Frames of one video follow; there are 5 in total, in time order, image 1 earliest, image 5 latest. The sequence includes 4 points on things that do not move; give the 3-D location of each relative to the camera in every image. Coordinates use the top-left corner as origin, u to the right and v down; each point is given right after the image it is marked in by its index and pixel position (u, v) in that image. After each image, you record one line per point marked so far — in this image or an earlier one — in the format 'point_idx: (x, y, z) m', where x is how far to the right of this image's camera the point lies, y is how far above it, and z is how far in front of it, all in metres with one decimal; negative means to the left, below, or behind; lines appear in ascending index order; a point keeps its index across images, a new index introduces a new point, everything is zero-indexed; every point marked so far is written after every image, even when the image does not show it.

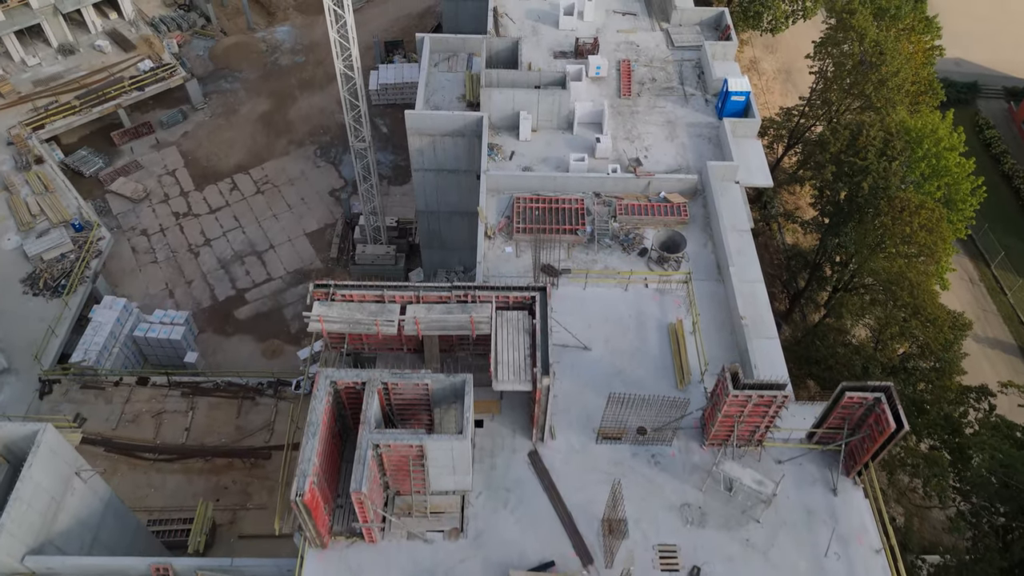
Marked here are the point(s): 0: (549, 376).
0: (+2.3, -5.7, +19.3) m
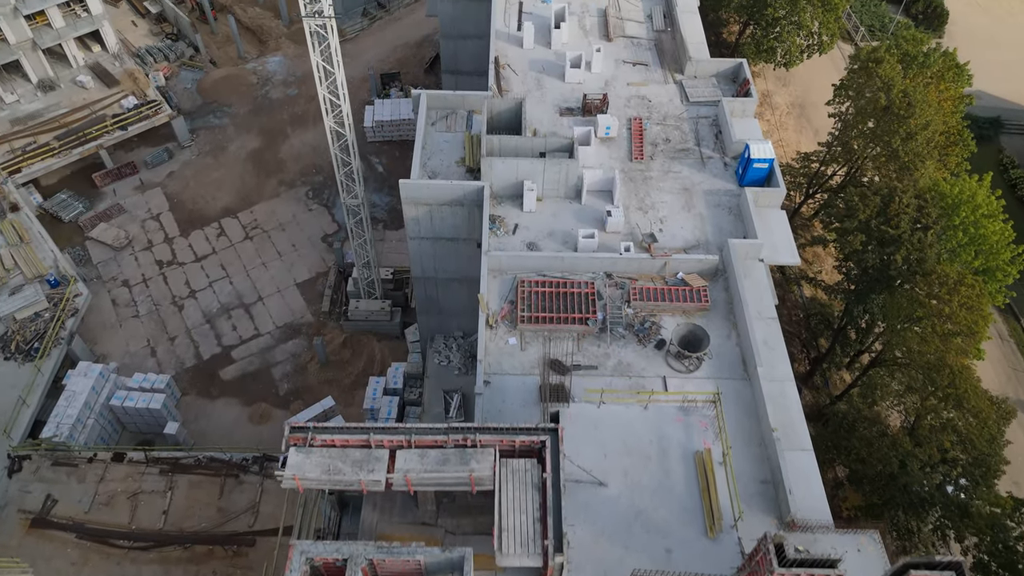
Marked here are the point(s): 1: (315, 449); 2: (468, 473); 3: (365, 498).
0: (+2.7, -14.1, +16.5) m
1: (-11.7, -9.5, +18.3) m
2: (-2.5, -10.5, +17.6) m
3: (-9.5, -13.6, +20.0) m
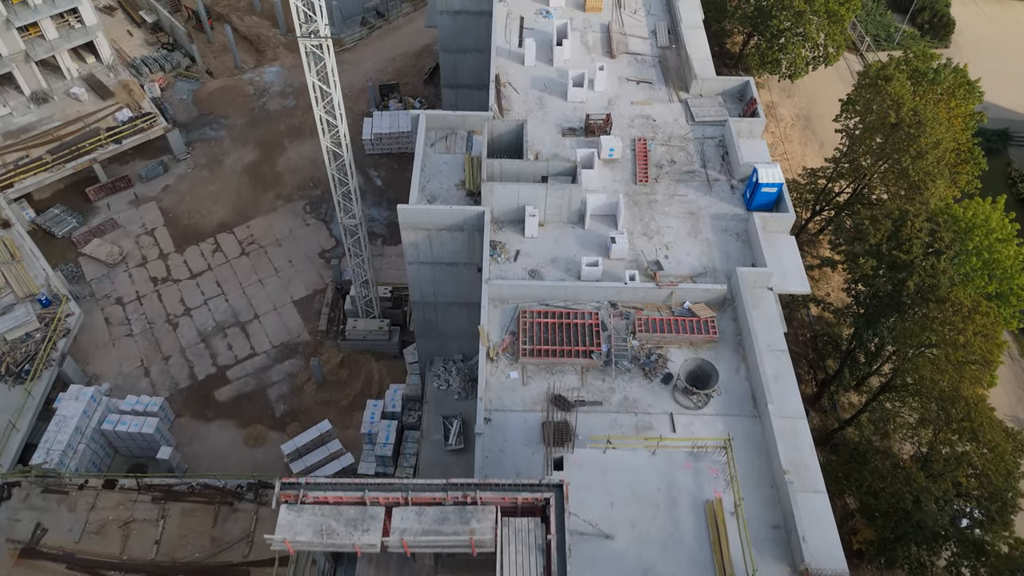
0: (+2.8, -16.8, +15.6) m
1: (-11.6, -12.3, +17.4) m
2: (-2.4, -13.3, +16.7) m
3: (-9.4, -16.4, +19.1) m
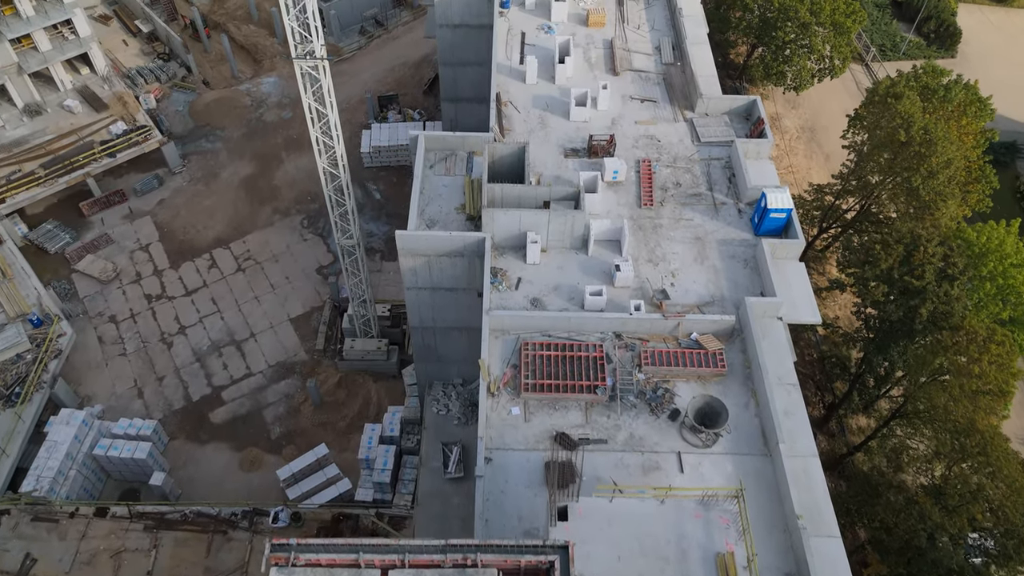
0: (+3.0, -19.5, +14.7) m
1: (-11.4, -15.0, +16.5) m
2: (-2.3, -16.0, +15.8) m
3: (-9.2, -19.1, +18.2) m
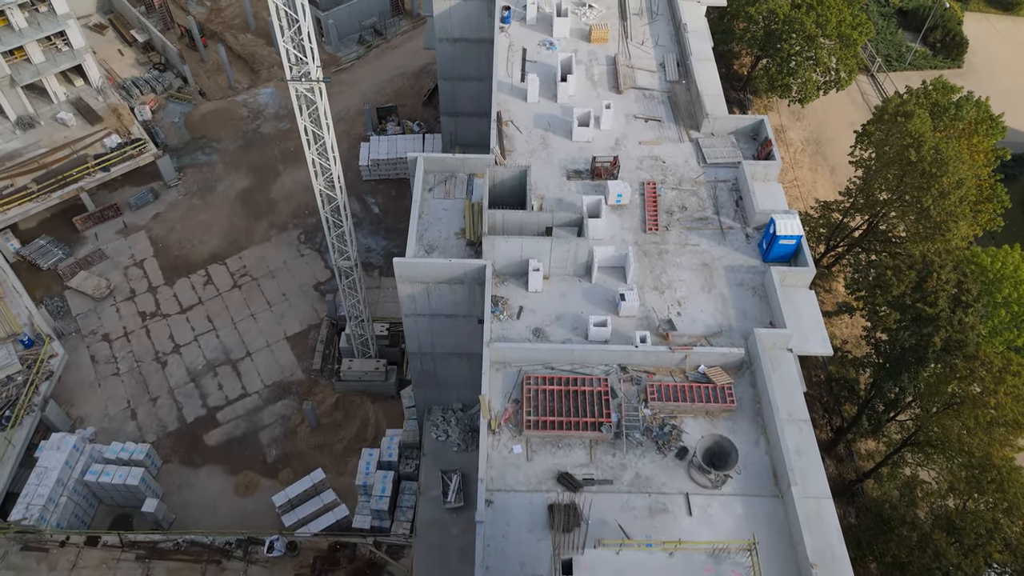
0: (+3.1, -22.2, +13.9) m
1: (-11.3, -17.6, +15.6) m
2: (-2.1, -18.6, +15.0) m
3: (-9.1, -21.7, +17.3) m
